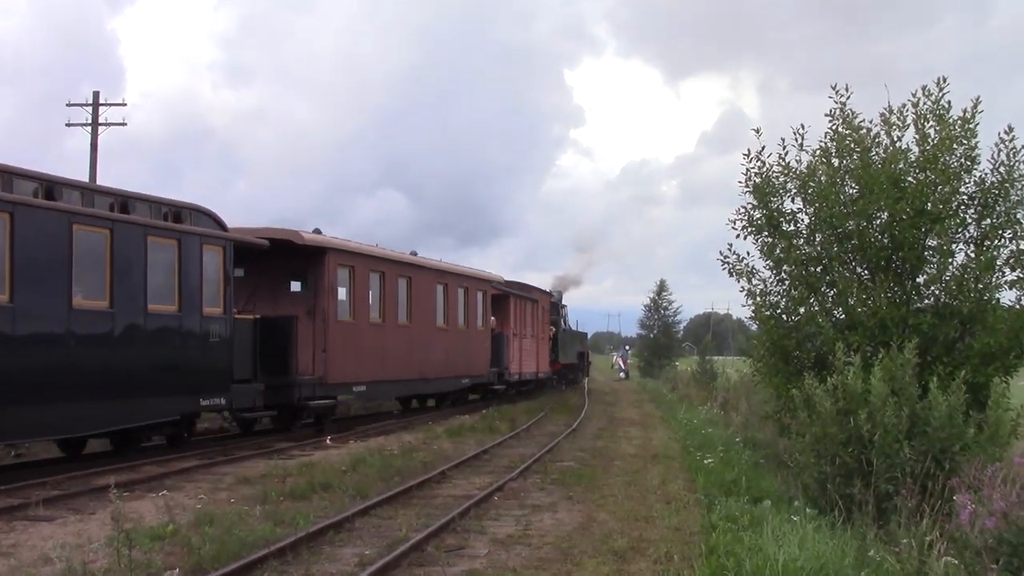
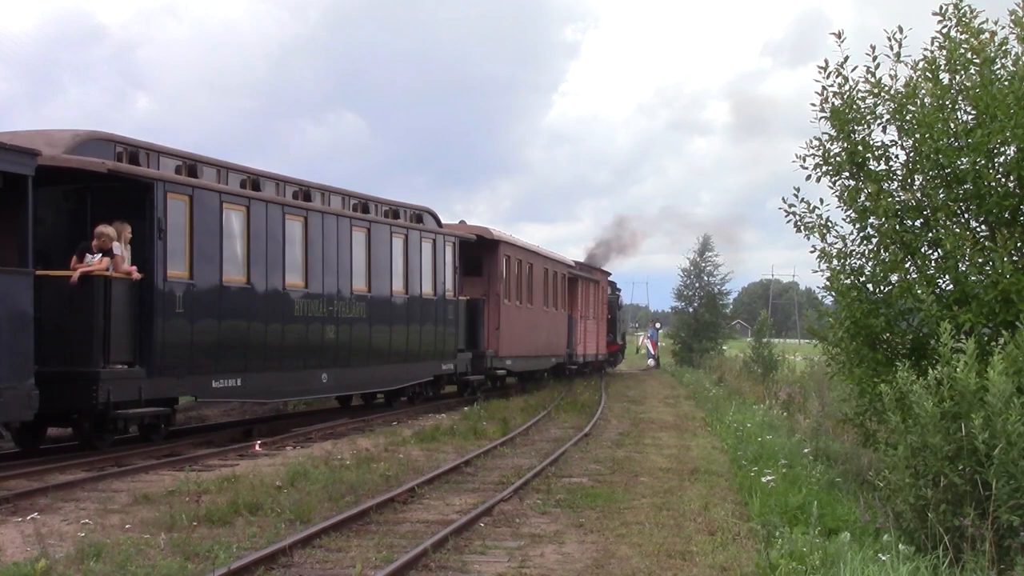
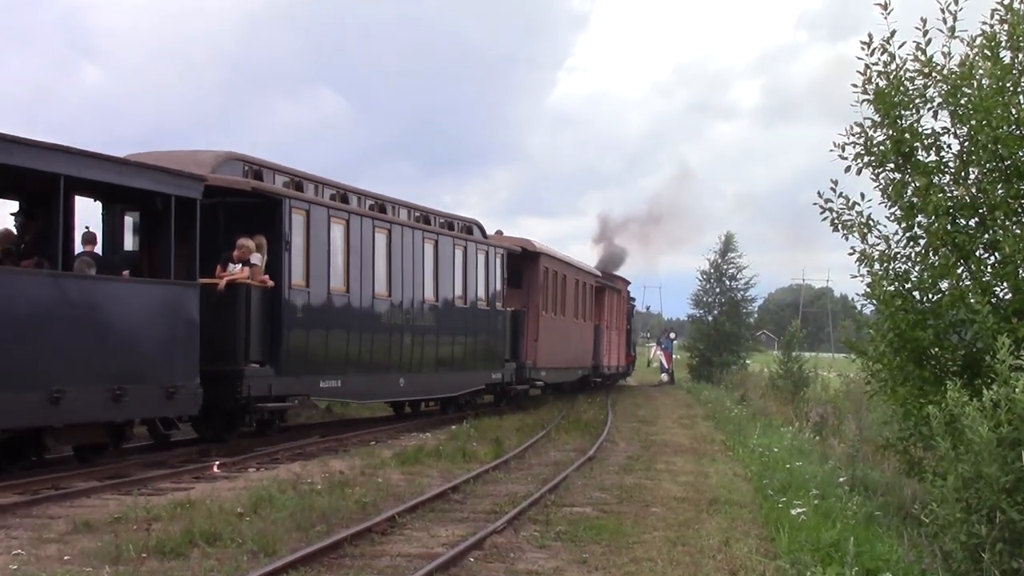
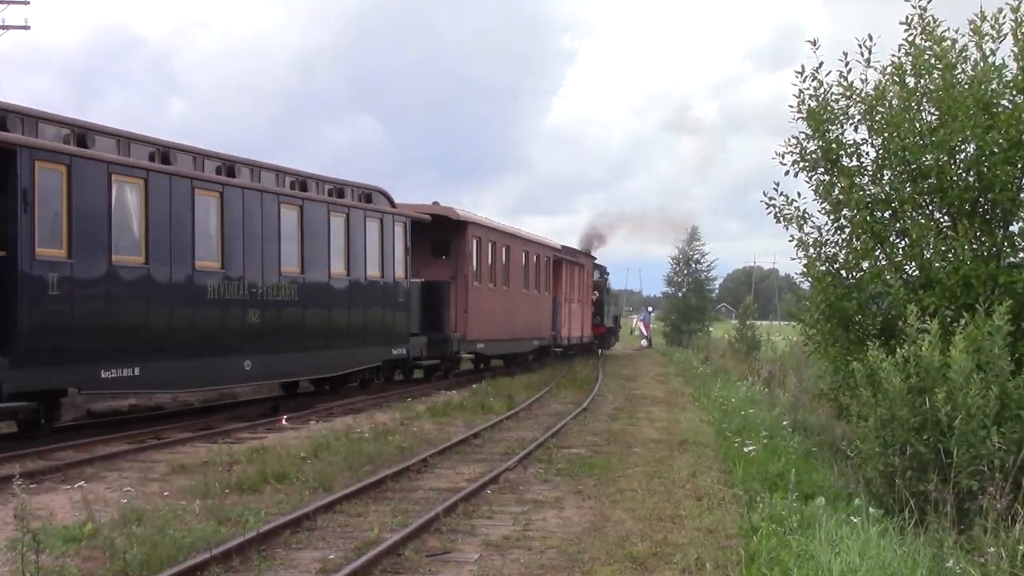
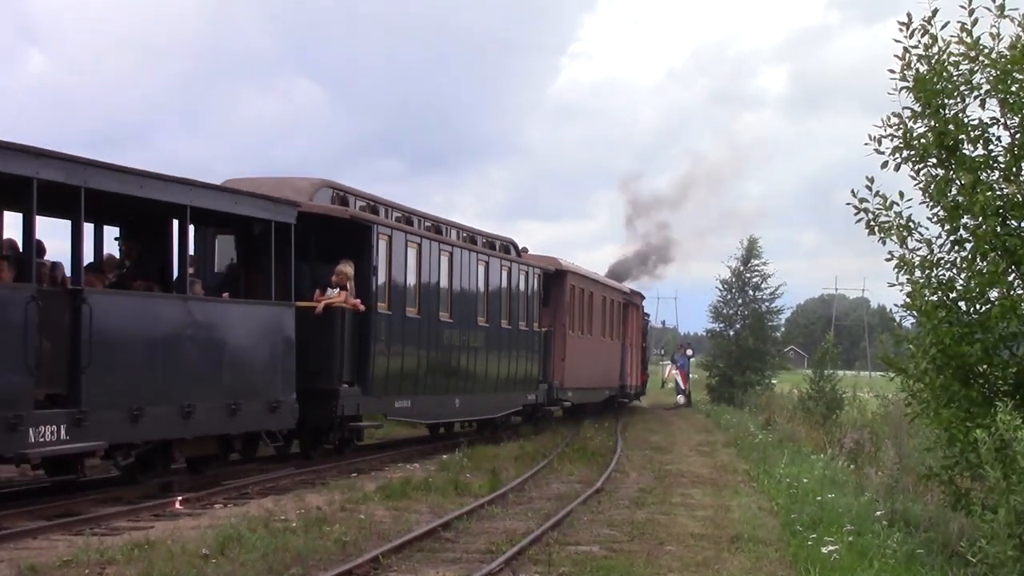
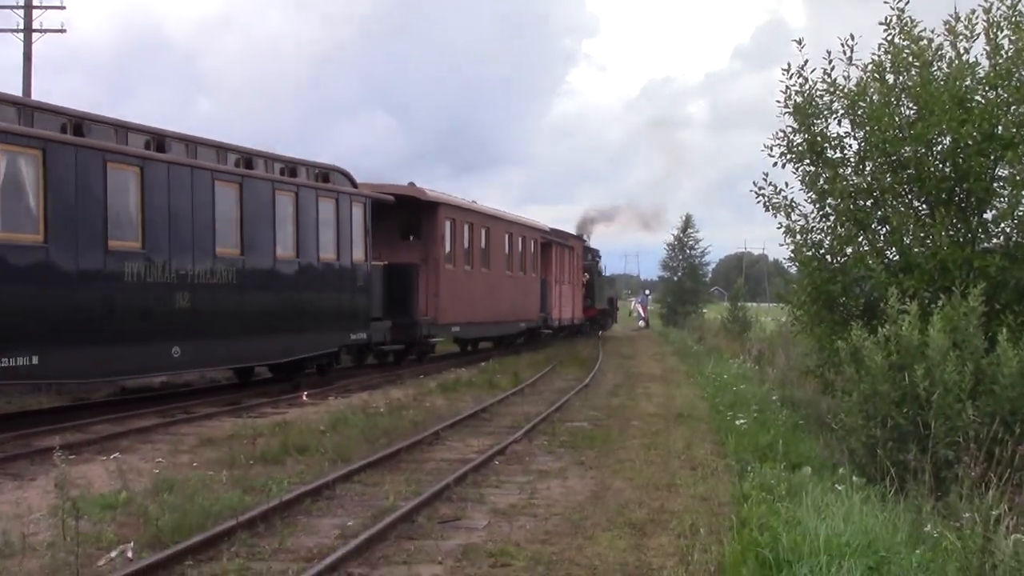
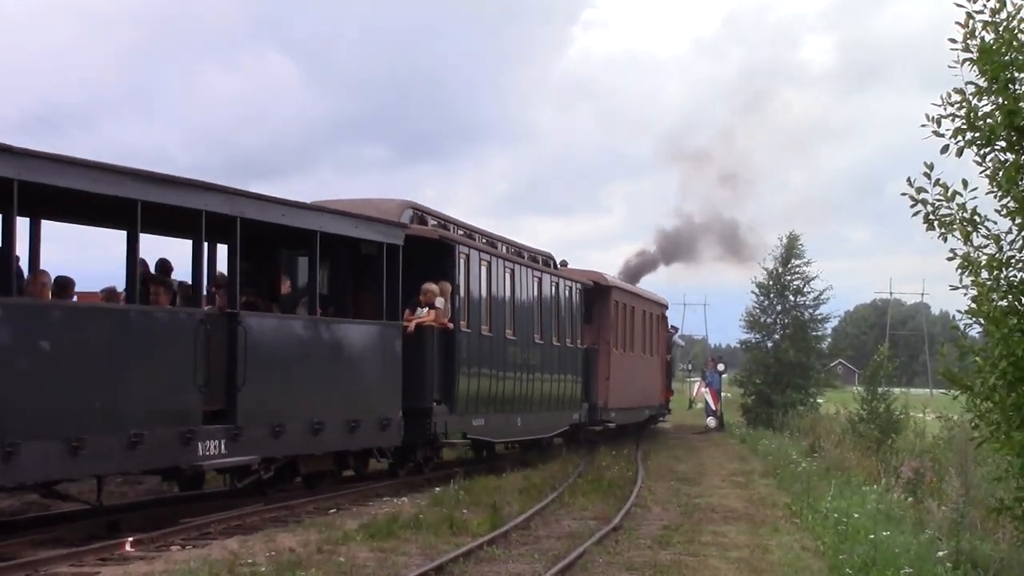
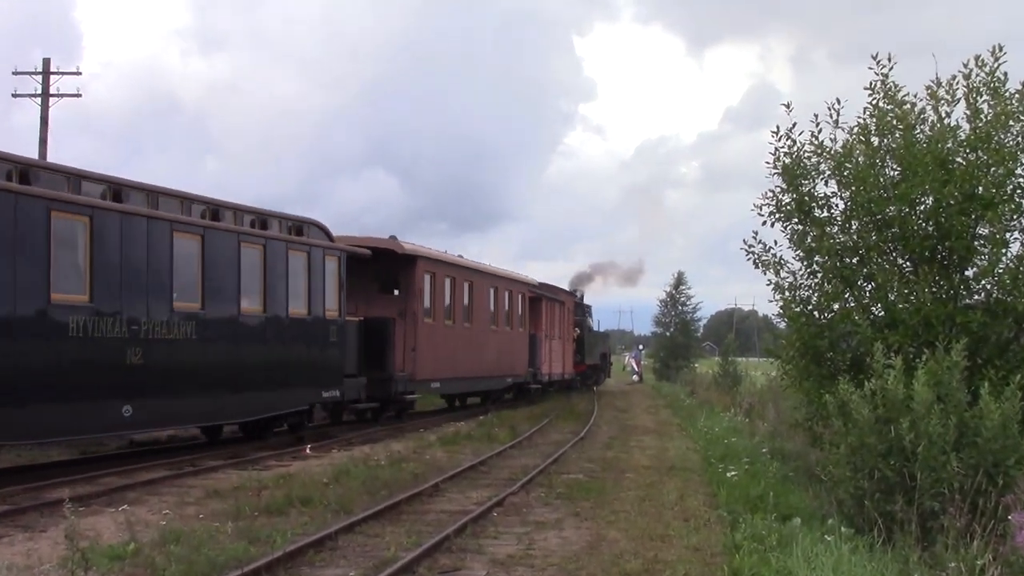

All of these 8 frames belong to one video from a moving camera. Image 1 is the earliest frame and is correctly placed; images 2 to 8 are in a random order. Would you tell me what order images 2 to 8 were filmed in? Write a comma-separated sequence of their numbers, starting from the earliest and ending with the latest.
8, 6, 4, 2, 3, 5, 7
